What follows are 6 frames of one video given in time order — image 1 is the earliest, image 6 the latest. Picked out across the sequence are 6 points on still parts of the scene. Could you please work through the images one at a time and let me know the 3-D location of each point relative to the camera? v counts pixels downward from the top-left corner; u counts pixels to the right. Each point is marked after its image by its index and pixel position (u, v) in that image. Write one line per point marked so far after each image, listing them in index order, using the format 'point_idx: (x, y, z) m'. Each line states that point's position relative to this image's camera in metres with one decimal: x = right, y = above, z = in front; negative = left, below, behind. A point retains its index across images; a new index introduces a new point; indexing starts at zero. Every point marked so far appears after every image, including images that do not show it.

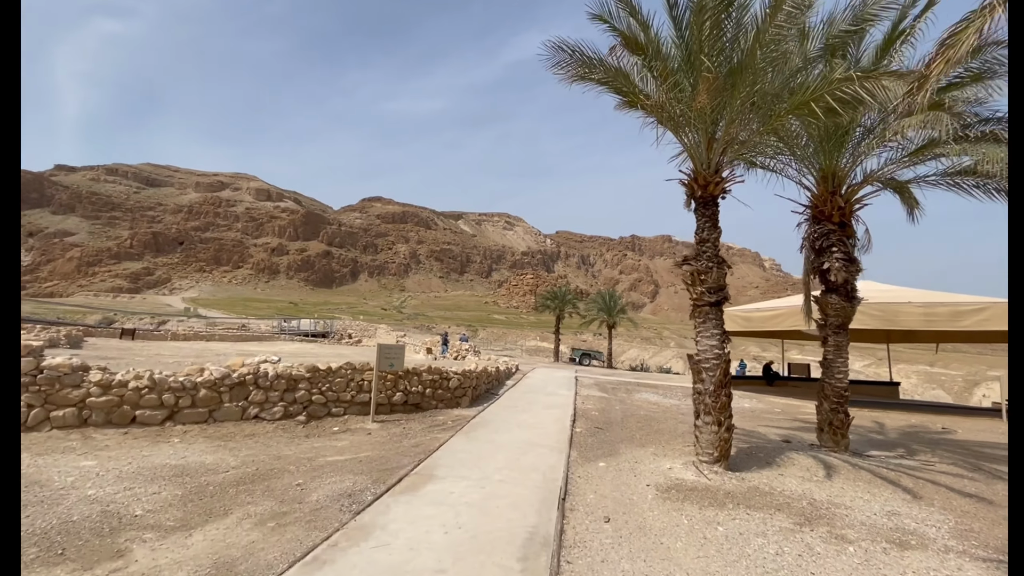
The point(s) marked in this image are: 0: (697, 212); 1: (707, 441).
0: (+2.5, +1.0, +6.3) m
1: (+2.5, -2.0, +5.9) m
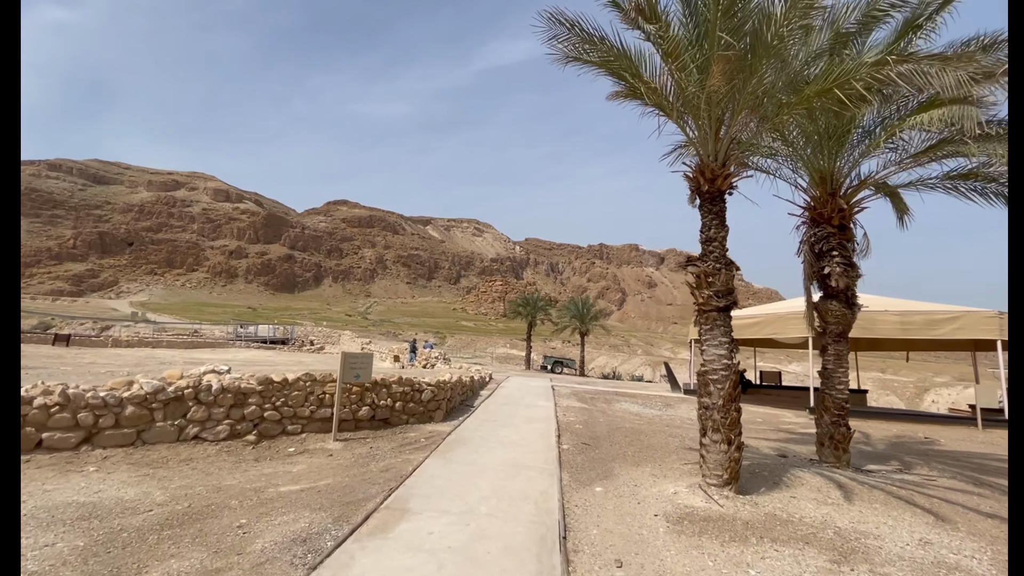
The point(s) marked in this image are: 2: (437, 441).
0: (+2.4, +1.0, +5.8) m
1: (+2.3, -2.0, +5.3) m
2: (-1.2, -2.4, +7.4) m
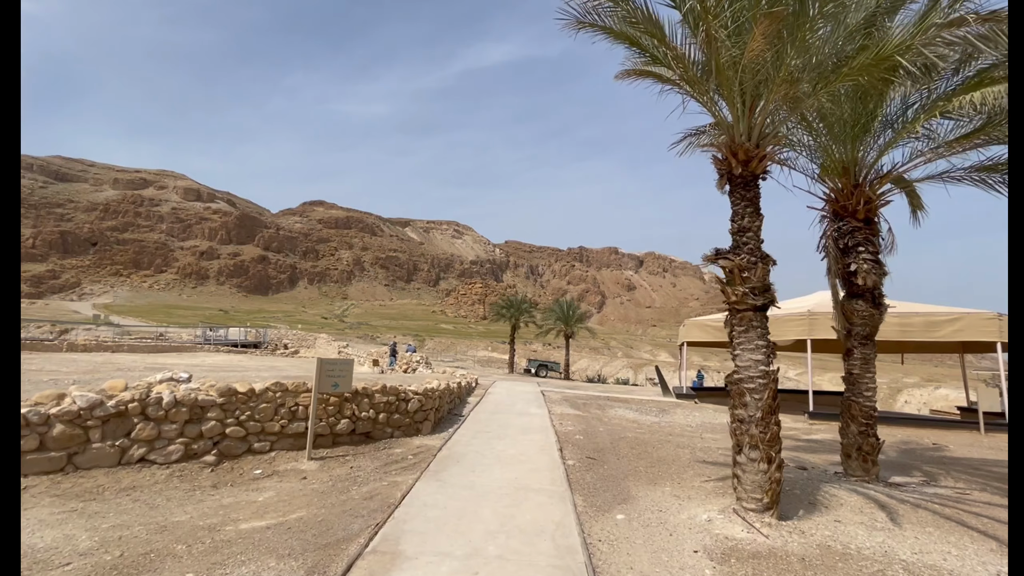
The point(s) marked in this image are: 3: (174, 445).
0: (+2.4, +1.0, +5.1) m
1: (+2.4, -1.9, +4.7) m
2: (-1.2, -2.4, +6.5) m
3: (-4.0, -1.8, +5.5) m
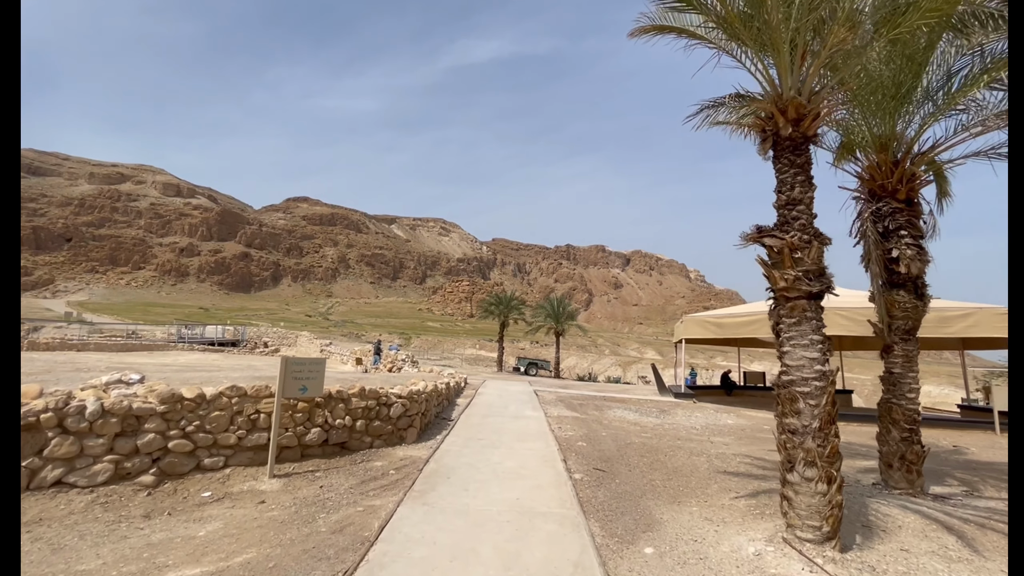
0: (+2.5, +1.2, +4.3) m
1: (+2.4, -1.8, +3.8) m
2: (-1.2, -2.2, +5.6) m
3: (-4.0, -1.7, +4.5) m
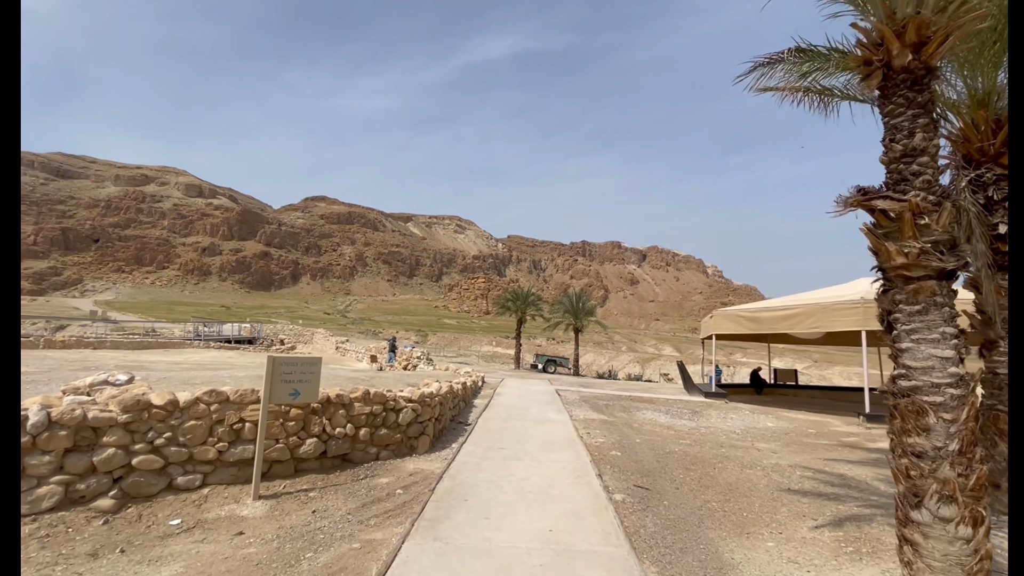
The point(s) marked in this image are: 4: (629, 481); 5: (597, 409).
0: (+2.7, +1.3, +3.3) m
1: (+2.7, -1.7, +2.9) m
2: (-0.9, -2.1, +4.8) m
3: (-3.7, -1.6, +3.7) m
4: (+1.4, -2.3, +5.5) m
5: (+2.1, -3.0, +11.6) m
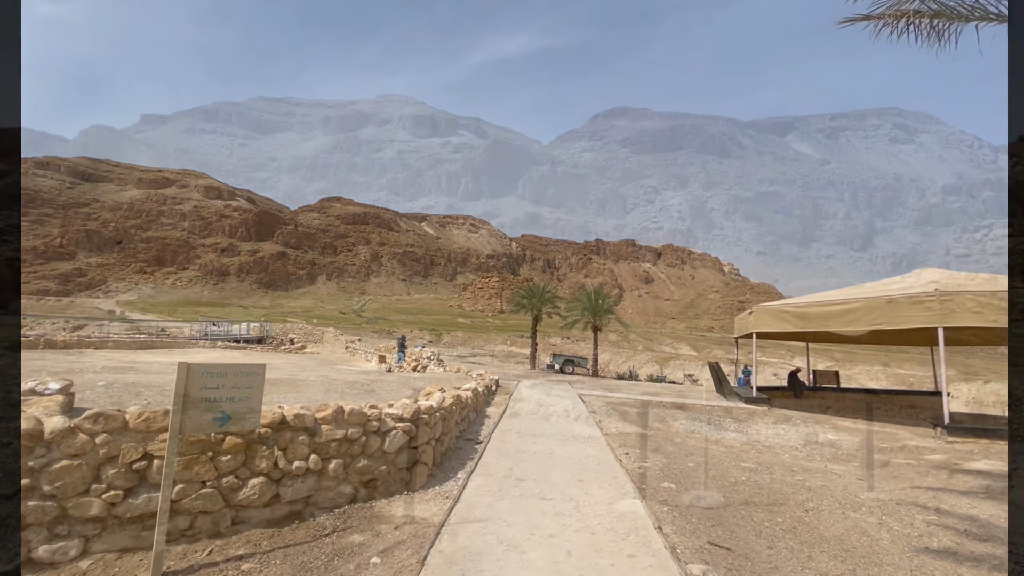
0: (+2.8, +1.5, +1.7) m
1: (+2.8, -1.5, +1.3) m
2: (-0.7, -1.9, +3.3) m
3: (-3.6, -1.4, +2.3) m
4: (+1.6, -2.1, +4.0) m
5: (+2.5, -2.8, +10.0) m
